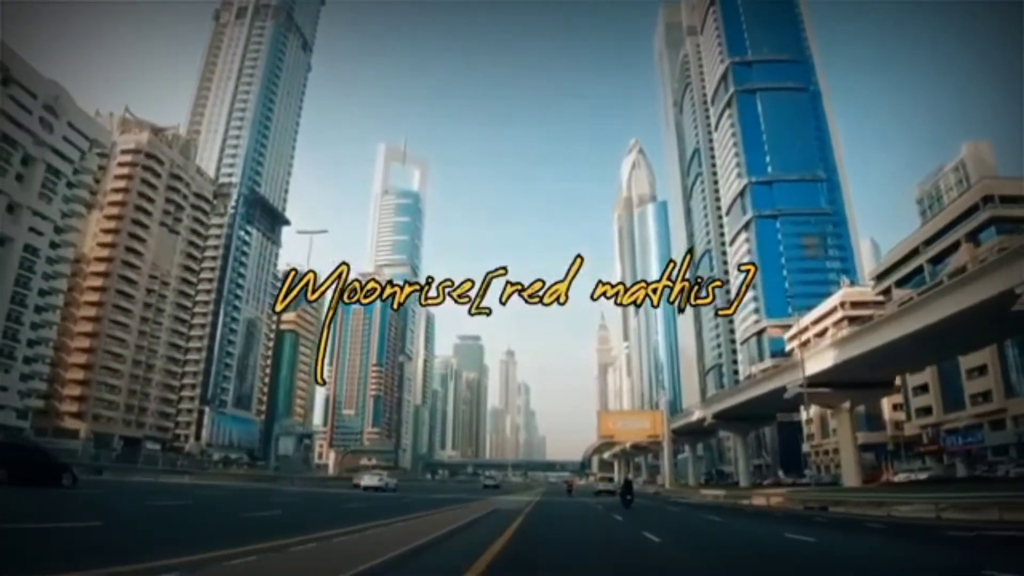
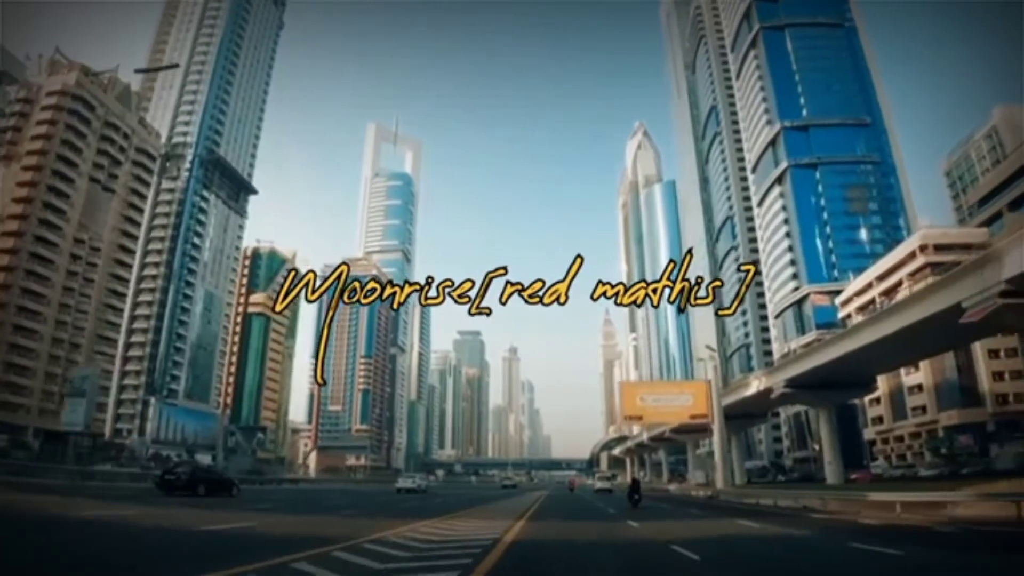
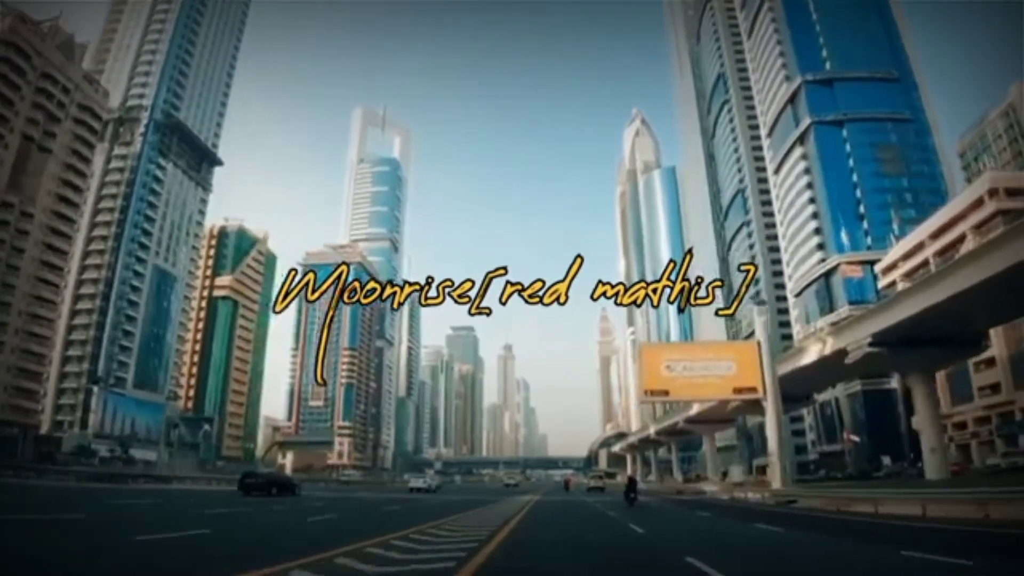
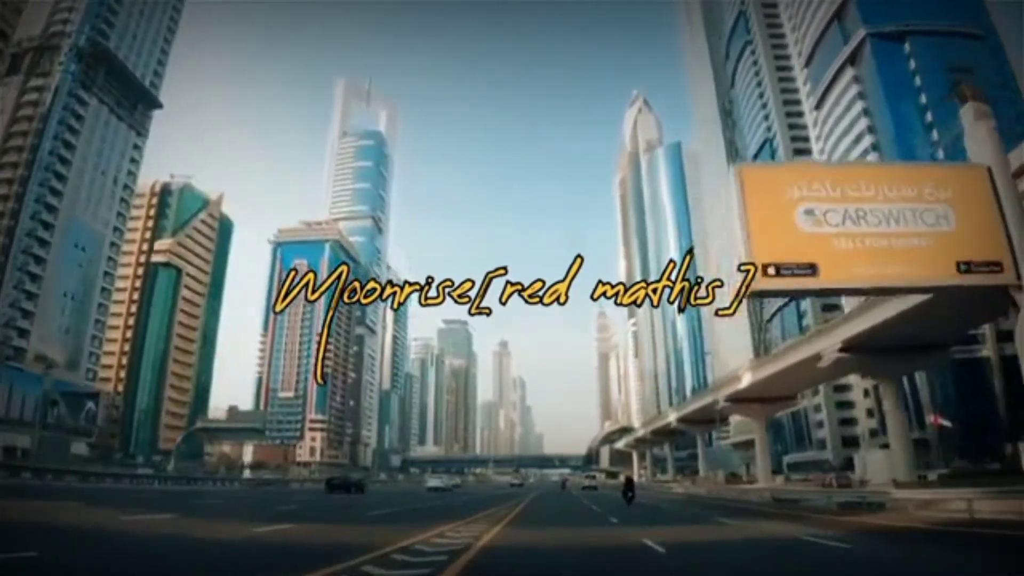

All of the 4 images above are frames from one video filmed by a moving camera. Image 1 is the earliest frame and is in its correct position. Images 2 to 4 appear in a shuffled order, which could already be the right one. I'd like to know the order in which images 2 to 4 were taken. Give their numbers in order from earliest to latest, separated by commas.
2, 3, 4
